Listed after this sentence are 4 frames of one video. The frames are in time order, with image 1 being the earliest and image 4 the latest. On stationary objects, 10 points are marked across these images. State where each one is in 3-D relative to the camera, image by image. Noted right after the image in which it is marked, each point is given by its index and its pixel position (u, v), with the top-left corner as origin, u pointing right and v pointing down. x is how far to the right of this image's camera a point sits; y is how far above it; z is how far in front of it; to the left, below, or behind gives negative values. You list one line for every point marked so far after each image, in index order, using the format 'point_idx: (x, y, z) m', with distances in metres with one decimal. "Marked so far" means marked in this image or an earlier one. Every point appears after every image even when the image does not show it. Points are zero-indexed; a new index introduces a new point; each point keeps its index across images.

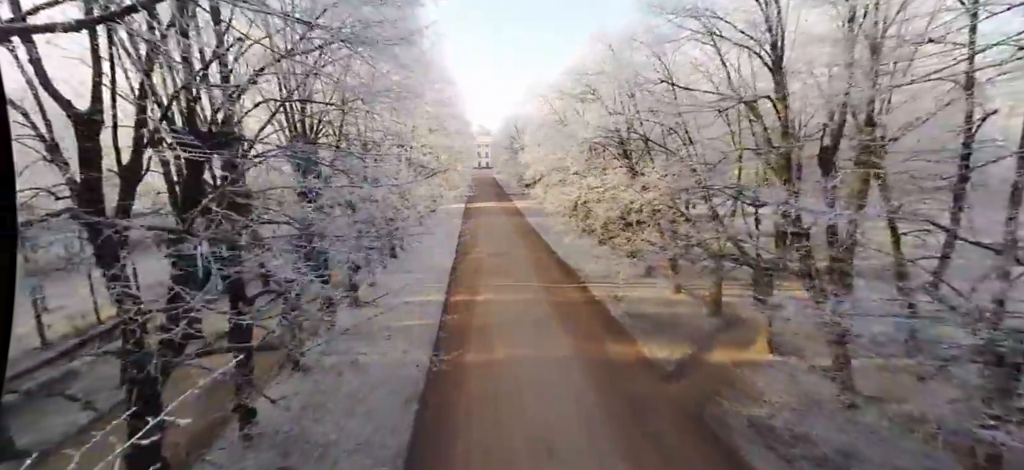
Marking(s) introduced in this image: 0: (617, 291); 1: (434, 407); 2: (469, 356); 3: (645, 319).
0: (+3.0, -1.6, +15.1) m
1: (-1.3, -2.8, +8.7) m
2: (-0.9, -2.4, +10.6) m
3: (+3.2, -2.0, +13.0) m
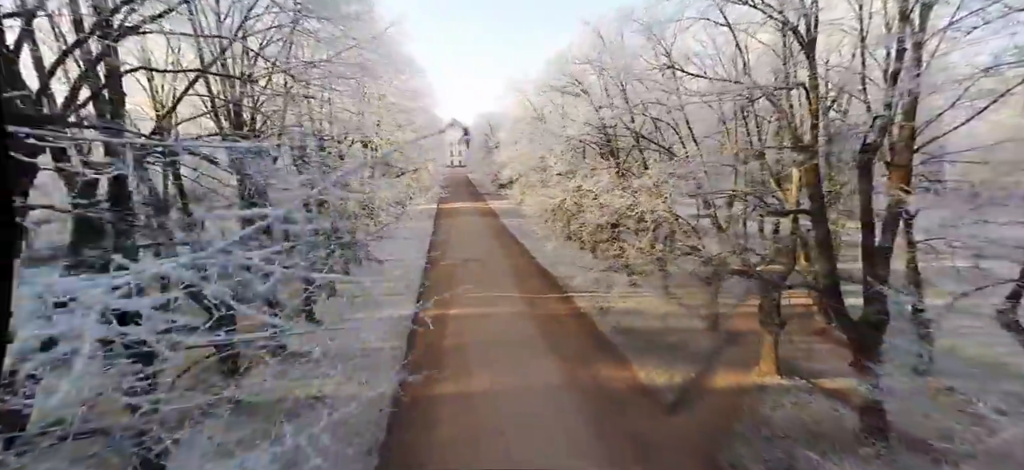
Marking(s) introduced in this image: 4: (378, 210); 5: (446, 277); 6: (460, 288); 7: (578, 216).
0: (+2.4, -1.7, +13.8) m
1: (-1.5, -3.0, +7.2) m
2: (-1.2, -2.6, +9.2) m
3: (+2.7, -2.2, +11.8) m
4: (-3.6, +0.6, +14.0) m
5: (-2.2, -1.4, +17.3) m
6: (-1.6, -1.6, +16.1) m
7: (+1.8, +0.5, +14.7) m
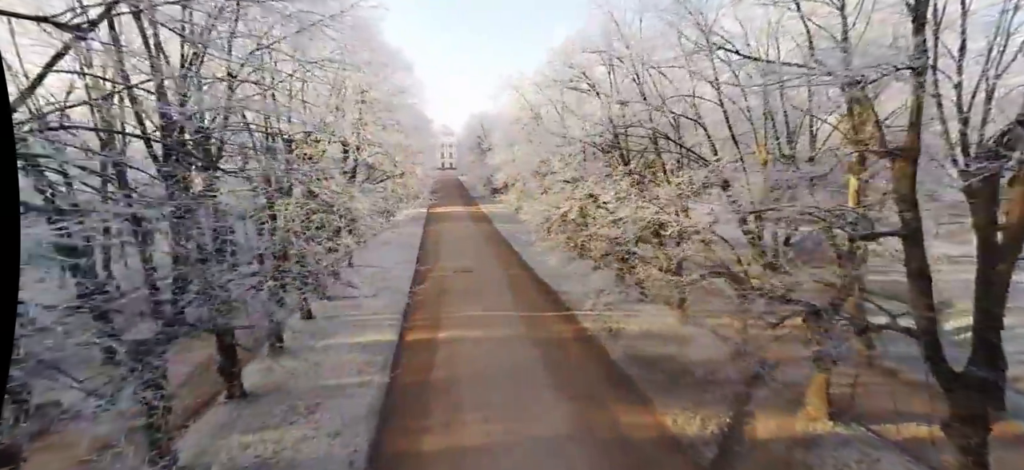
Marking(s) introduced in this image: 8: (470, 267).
0: (+2.3, -2.0, +12.3) m
1: (-1.5, -3.3, +5.6) m
2: (-1.2, -2.9, +7.6) m
3: (+2.7, -2.5, +10.3) m
4: (-3.7, +0.3, +12.4) m
5: (-2.3, -1.7, +15.7) m
6: (-1.7, -1.9, +14.5) m
7: (+1.7, +0.2, +13.2) m
8: (-1.5, -1.1, +19.0) m
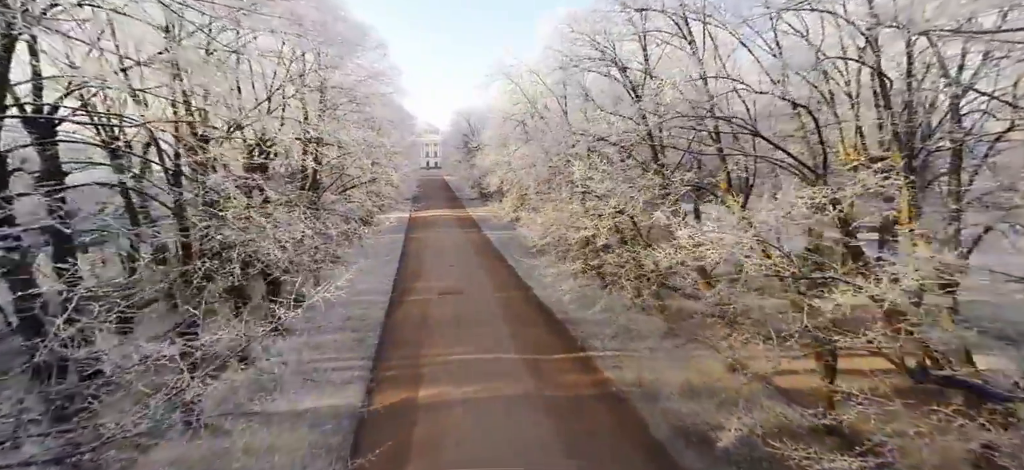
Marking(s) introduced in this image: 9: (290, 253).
0: (+2.4, -2.5, +9.6) m
1: (-1.2, -3.8, +2.8) m
2: (-1.0, -3.4, +4.8) m
3: (+2.8, -3.0, +7.5) m
4: (-3.6, -0.2, +9.5) m
5: (-2.3, -2.2, +12.8) m
6: (-1.7, -2.4, +11.6) m
7: (+1.7, -0.3, +10.4) m
8: (-1.7, -1.6, +16.1) m
9: (-3.6, -0.2, +8.4) m
